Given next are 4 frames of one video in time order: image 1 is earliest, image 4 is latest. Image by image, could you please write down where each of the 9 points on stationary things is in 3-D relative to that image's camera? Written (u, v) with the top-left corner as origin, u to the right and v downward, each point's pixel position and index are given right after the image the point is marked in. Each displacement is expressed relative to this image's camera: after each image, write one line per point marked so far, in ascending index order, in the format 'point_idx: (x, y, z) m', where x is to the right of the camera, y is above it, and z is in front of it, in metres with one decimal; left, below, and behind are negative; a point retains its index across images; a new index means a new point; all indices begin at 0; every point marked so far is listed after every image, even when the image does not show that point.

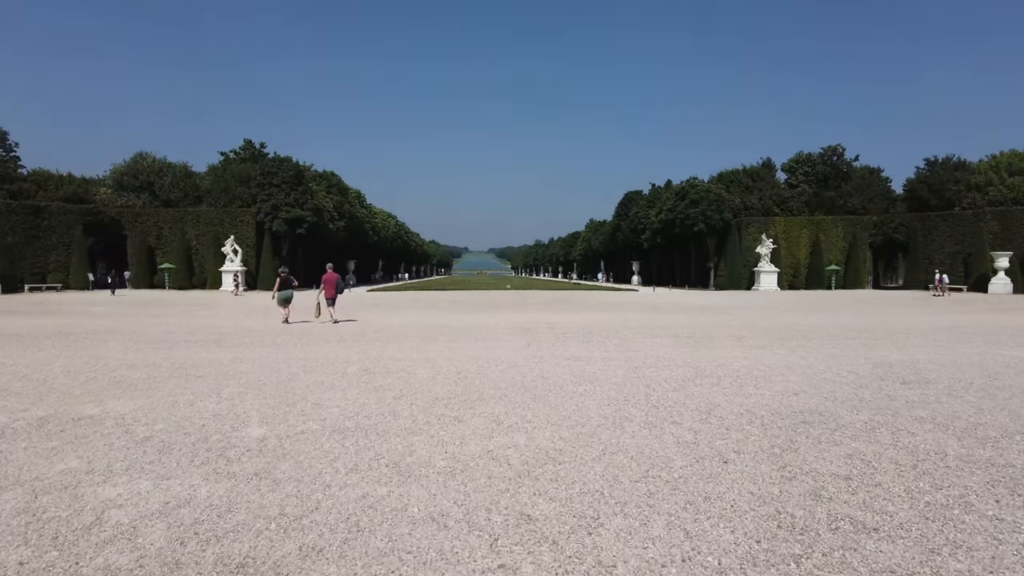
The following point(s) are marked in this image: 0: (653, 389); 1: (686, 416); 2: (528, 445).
0: (+1.8, -1.3, +8.4) m
1: (+1.9, -1.4, +7.1) m
2: (+0.1, -1.4, +5.9) m
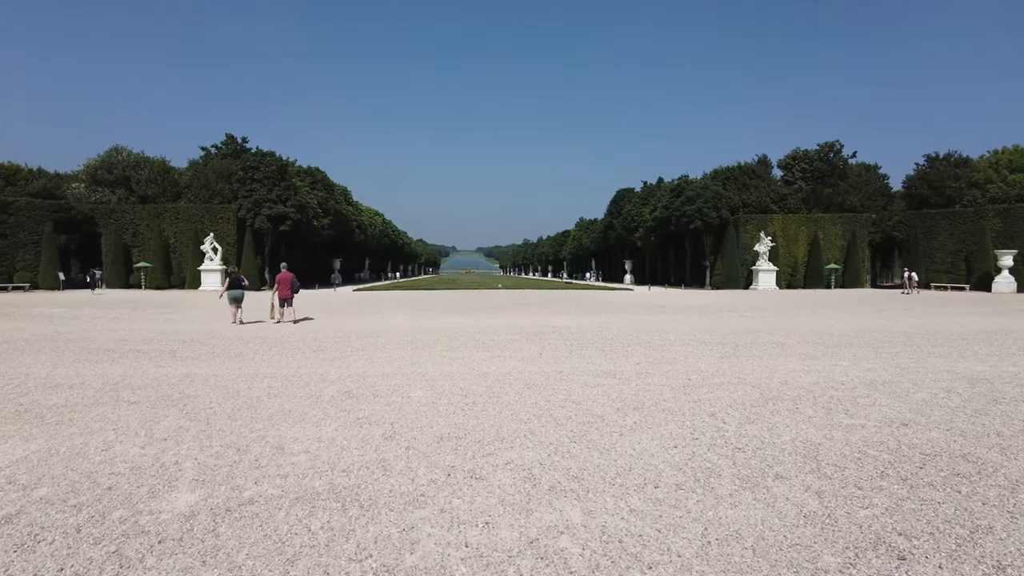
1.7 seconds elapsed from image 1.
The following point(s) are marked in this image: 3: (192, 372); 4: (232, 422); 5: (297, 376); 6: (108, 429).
0: (+2.1, -1.3, +6.5) m
1: (+2.2, -1.4, +5.2) m
2: (+0.5, -1.4, +3.9) m
3: (-4.5, -1.2, +9.2) m
4: (-2.7, -1.3, +6.4) m
5: (-2.9, -1.2, +8.9) m
6: (-3.7, -1.3, +6.1) m
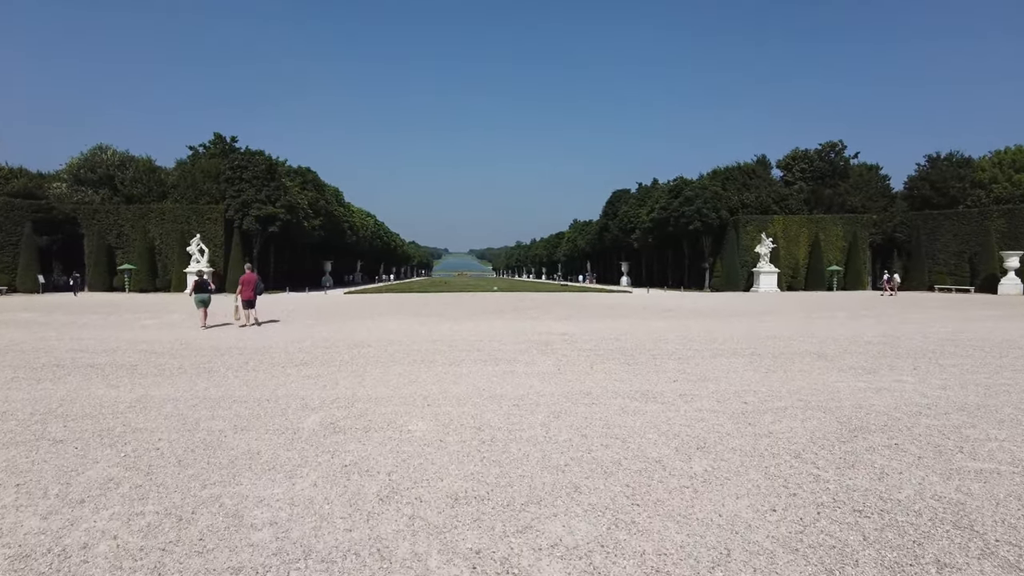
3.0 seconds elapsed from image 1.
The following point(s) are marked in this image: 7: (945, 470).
0: (+2.3, -1.4, +5.0) m
1: (+2.5, -1.4, +3.7) m
2: (+0.7, -1.5, +2.4) m
3: (-4.3, -1.3, +7.7) m
4: (-2.5, -1.4, +4.9) m
5: (-2.7, -1.3, +7.4) m
6: (-3.5, -1.4, +4.5) m
7: (+3.3, -1.4, +5.0) m
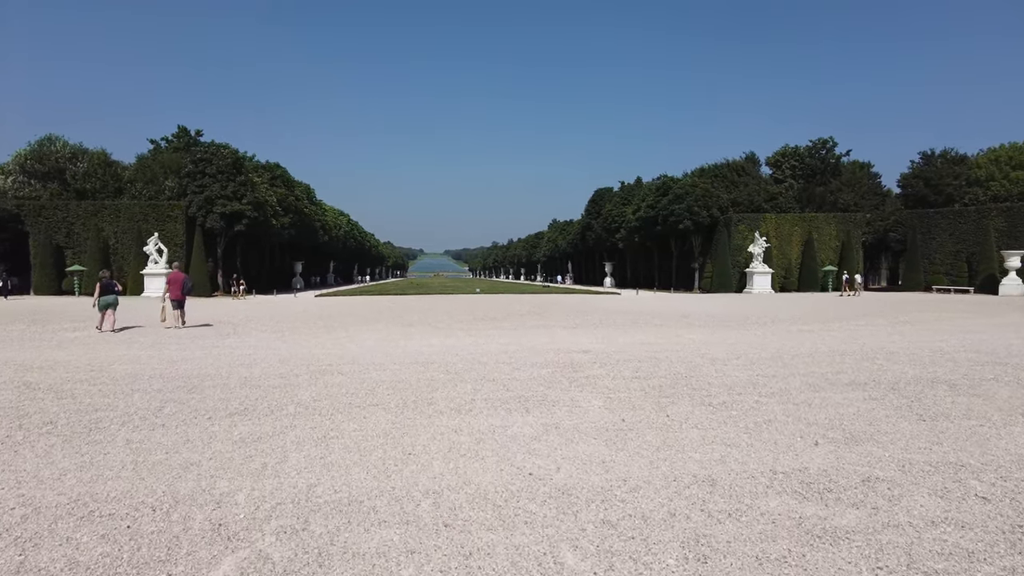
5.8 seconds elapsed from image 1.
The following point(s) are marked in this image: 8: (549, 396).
0: (+3.0, -1.5, +1.9) m
1: (+3.1, -1.5, +0.6) m
2: (+1.4, -1.6, -0.8) m
3: (-3.8, -1.4, +4.3) m
4: (-1.9, -1.5, +1.6) m
5: (-2.2, -1.4, +4.0) m
6: (-2.9, -1.5, +1.2) m
7: (+4.0, -1.5, +1.9) m
8: (+0.4, -1.3, +7.9) m
